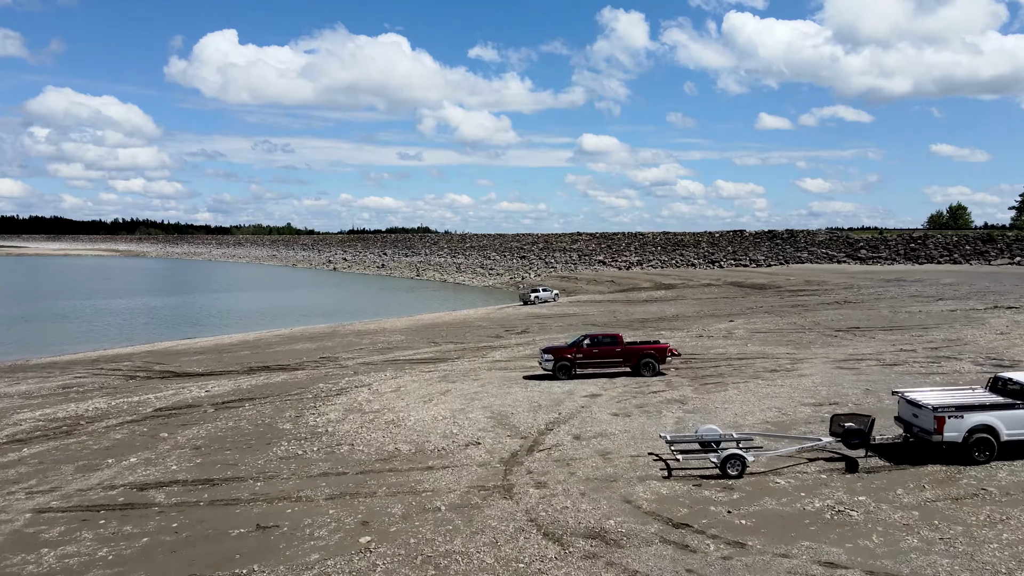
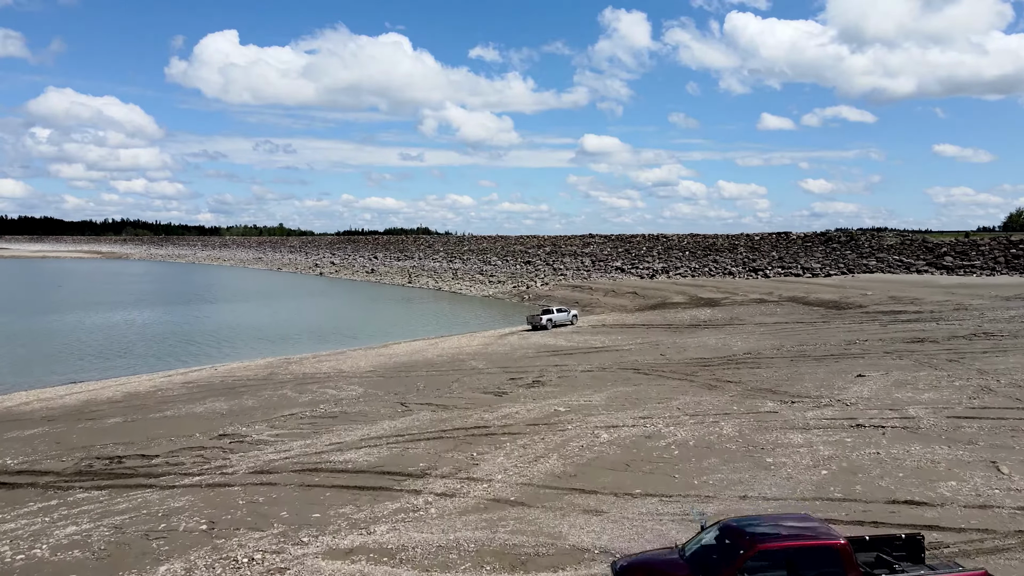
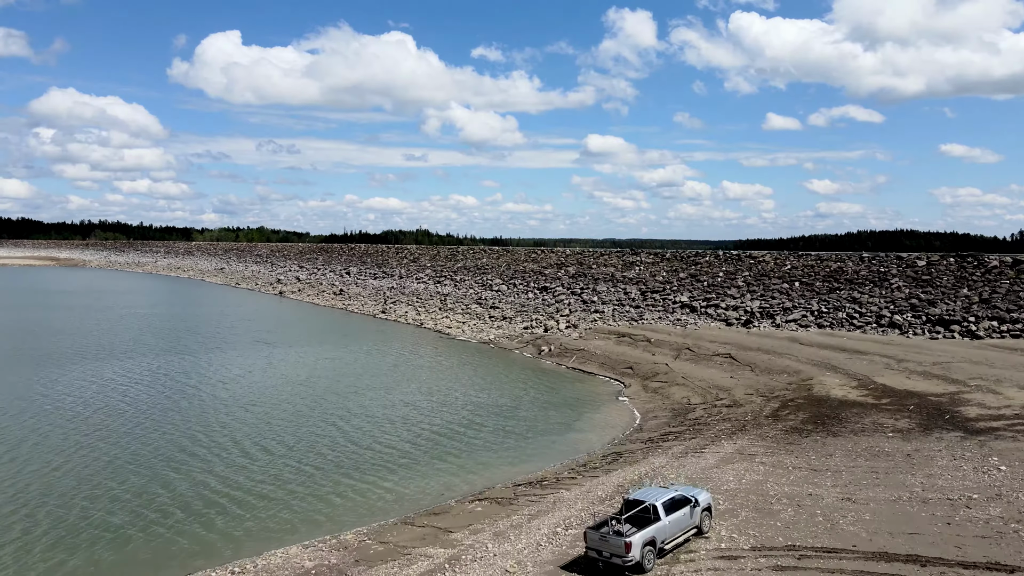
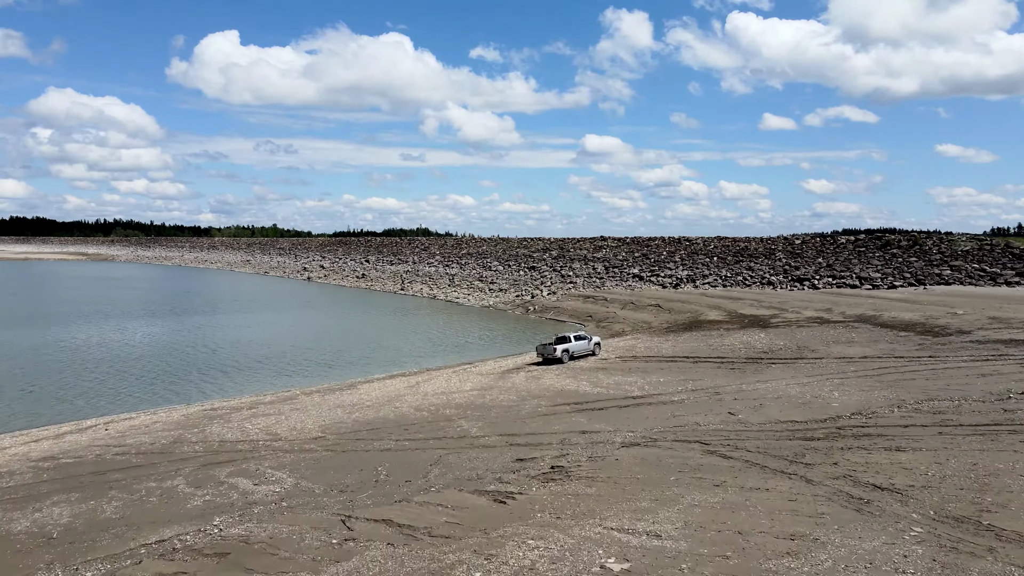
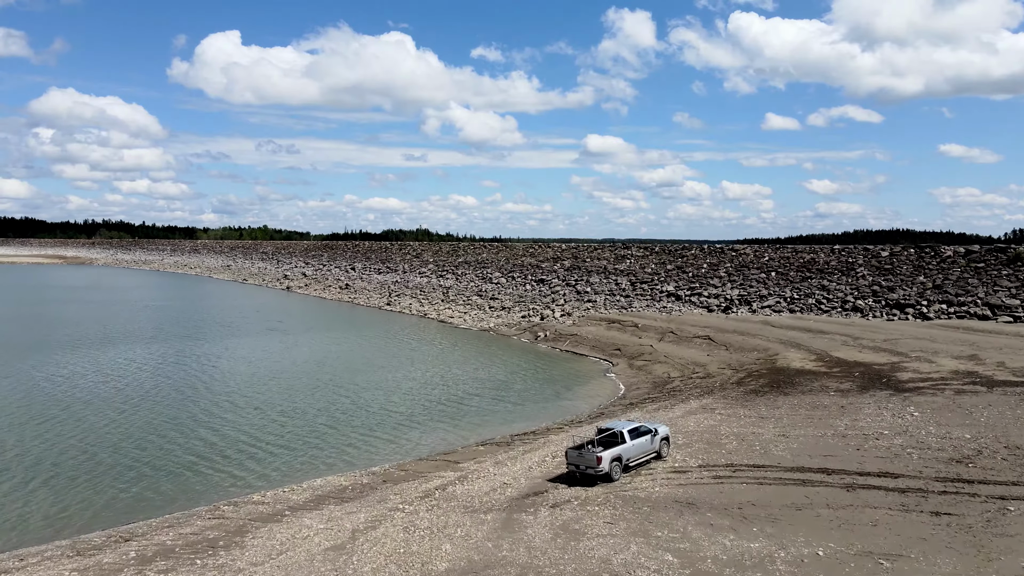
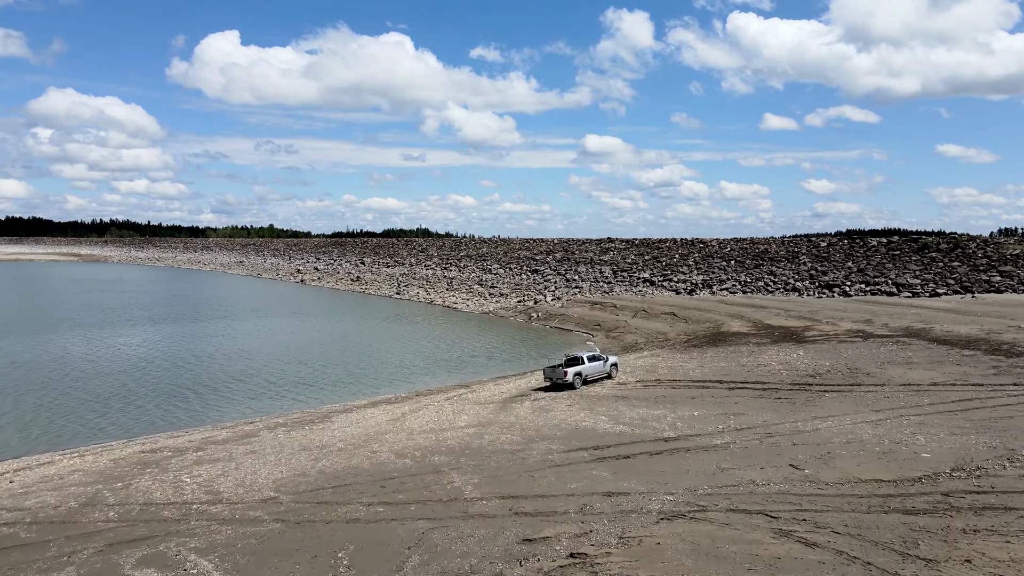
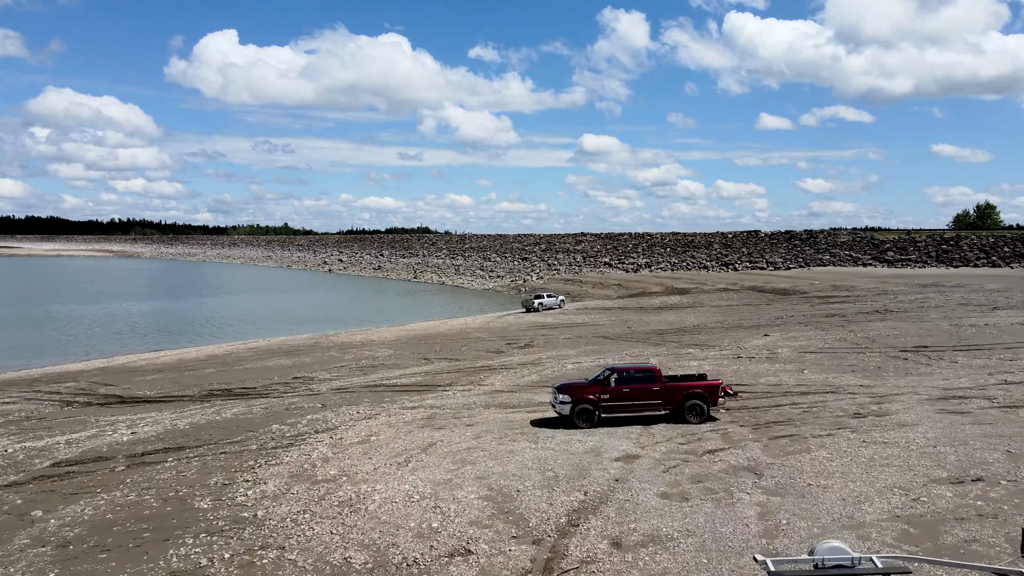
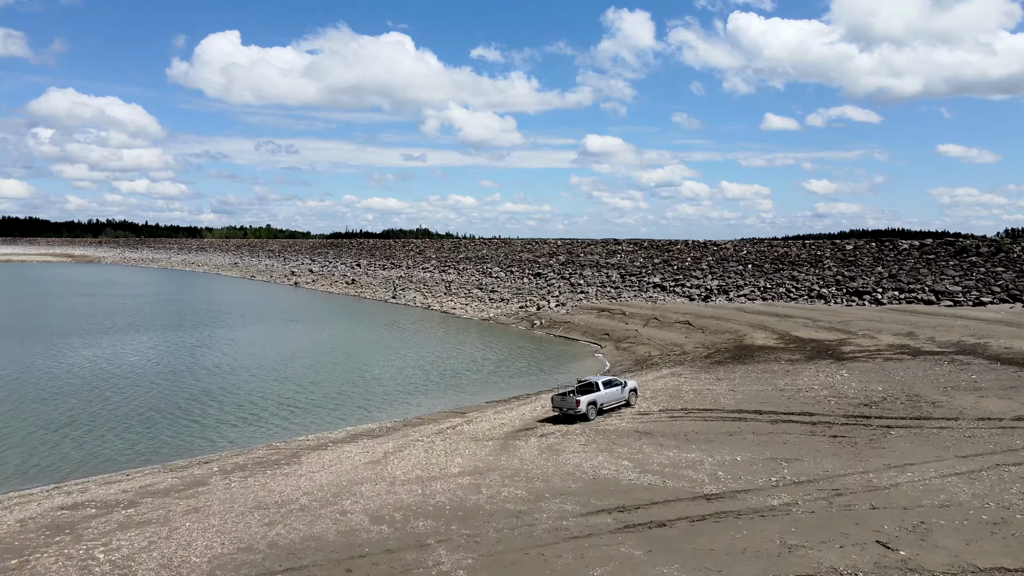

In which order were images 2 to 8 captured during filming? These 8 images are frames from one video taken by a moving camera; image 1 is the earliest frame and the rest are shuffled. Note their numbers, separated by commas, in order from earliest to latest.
7, 2, 4, 6, 8, 5, 3
